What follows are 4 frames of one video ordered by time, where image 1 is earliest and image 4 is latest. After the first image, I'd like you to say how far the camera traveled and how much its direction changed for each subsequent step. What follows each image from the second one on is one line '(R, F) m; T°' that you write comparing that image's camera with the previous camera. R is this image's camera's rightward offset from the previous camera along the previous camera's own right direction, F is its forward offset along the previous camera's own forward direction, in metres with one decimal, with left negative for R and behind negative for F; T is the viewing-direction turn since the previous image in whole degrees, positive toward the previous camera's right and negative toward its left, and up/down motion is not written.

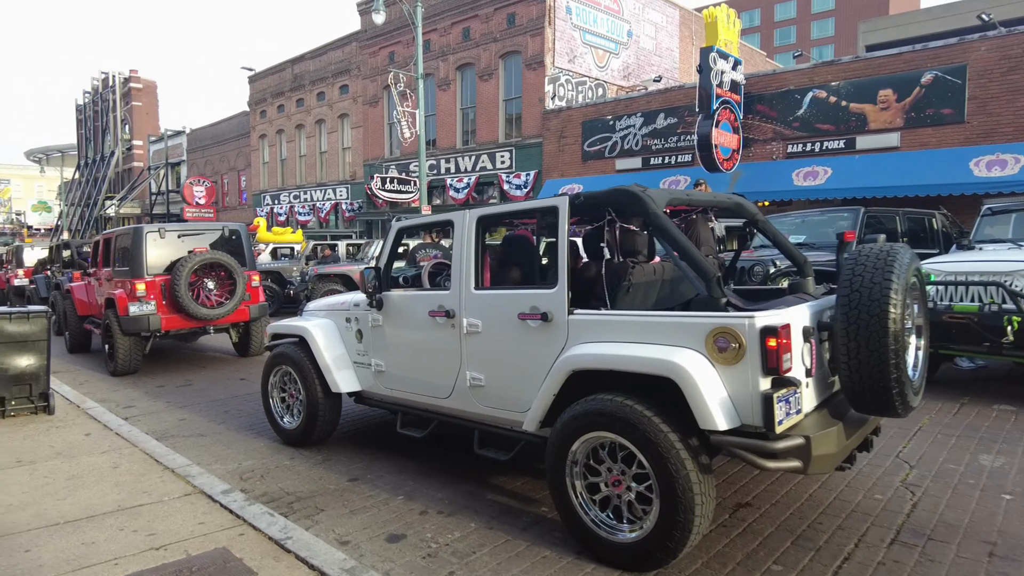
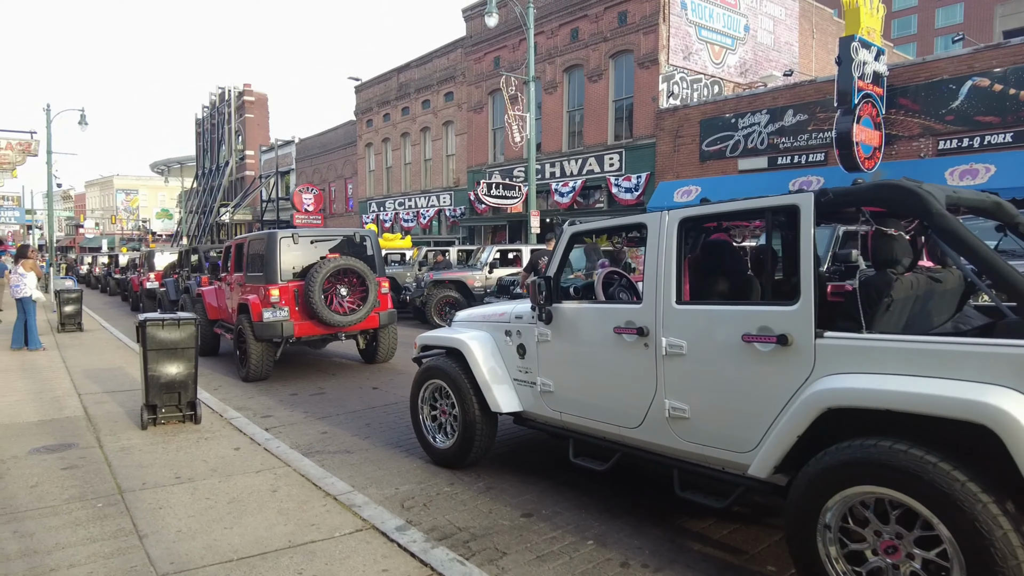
(-0.6, +0.5) m; -8°
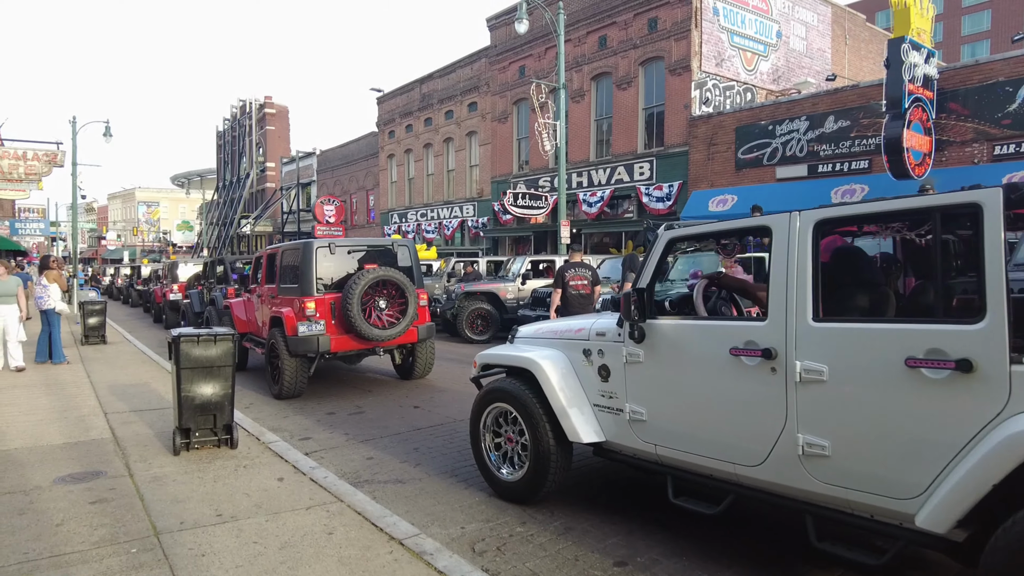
(-0.4, +0.5) m; -1°
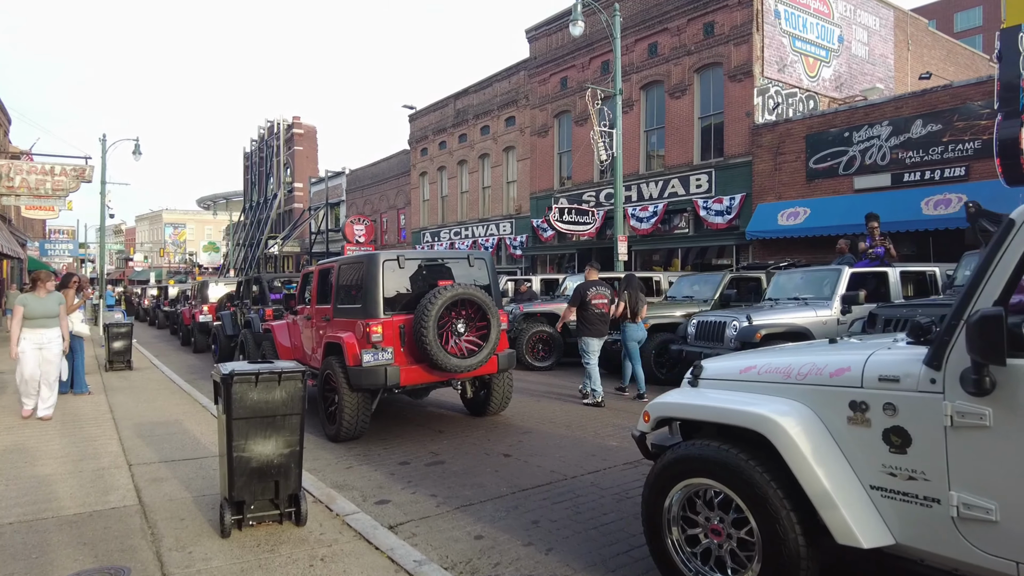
(-0.9, +1.4) m; -2°
